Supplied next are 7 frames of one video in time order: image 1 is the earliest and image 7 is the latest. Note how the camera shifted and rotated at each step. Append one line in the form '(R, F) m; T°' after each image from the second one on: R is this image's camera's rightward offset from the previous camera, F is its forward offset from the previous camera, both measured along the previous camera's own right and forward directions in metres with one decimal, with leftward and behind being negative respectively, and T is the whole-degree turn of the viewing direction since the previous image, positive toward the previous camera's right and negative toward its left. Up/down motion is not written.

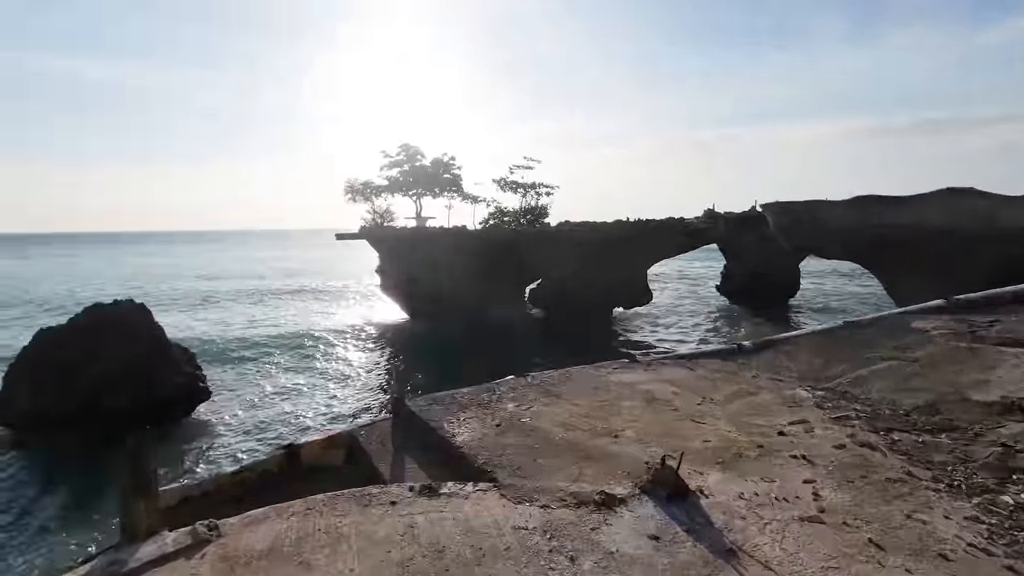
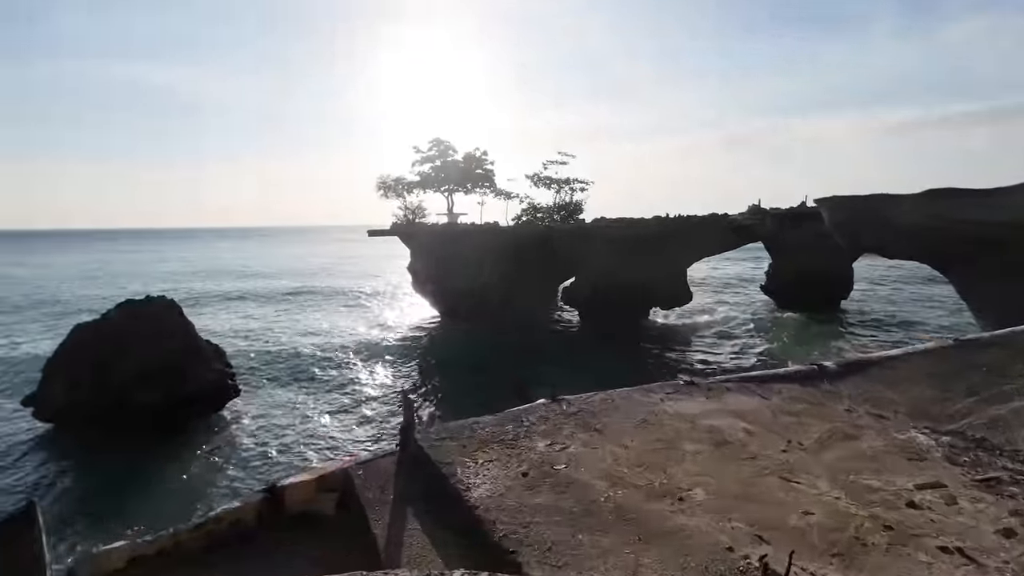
(0.0, +0.9) m; -4°
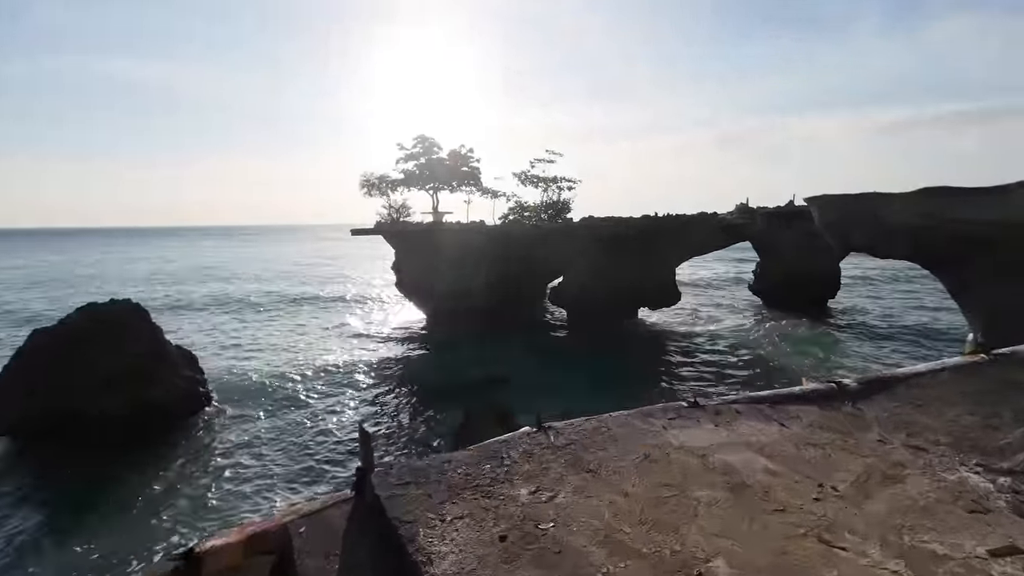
(+0.1, +0.7) m; +1°
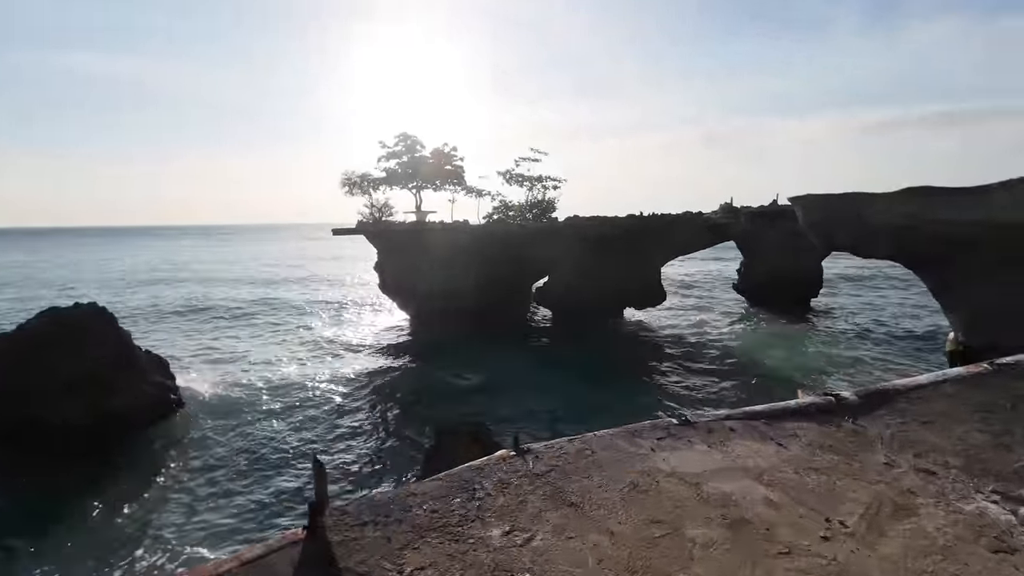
(+0.1, +0.4) m; +2°
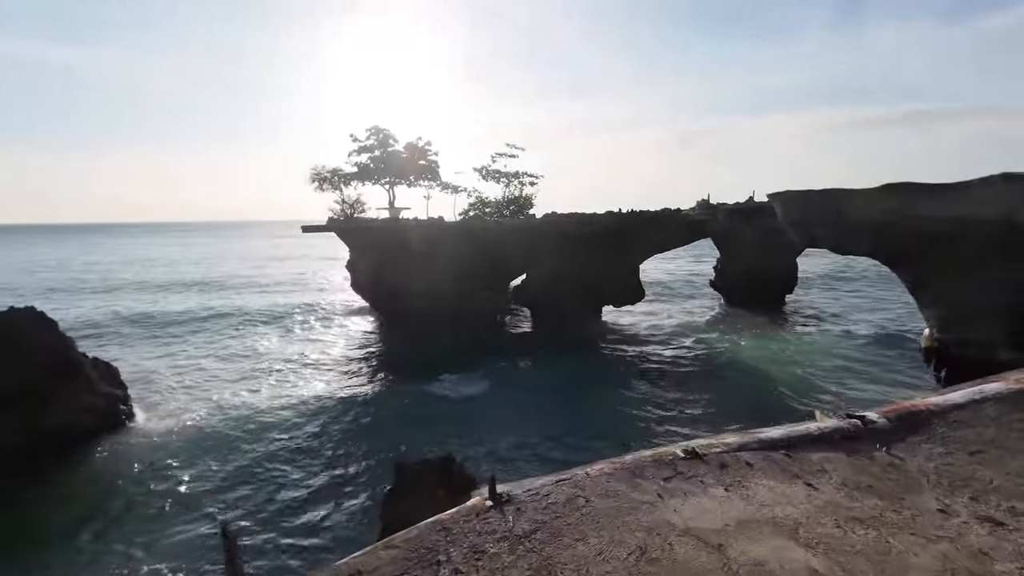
(0.0, +0.7) m; +3°
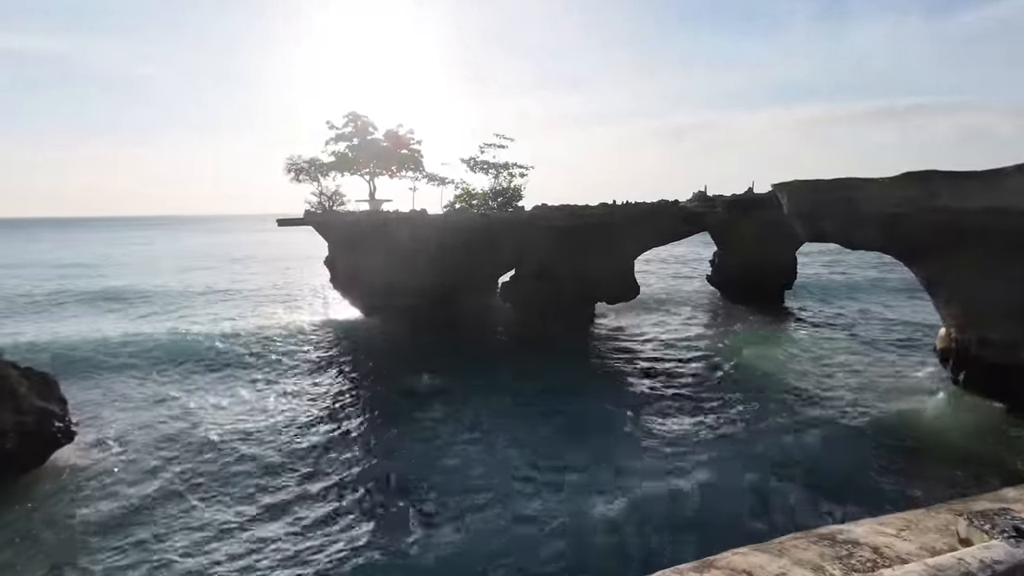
(+0.2, +1.6) m; +1°
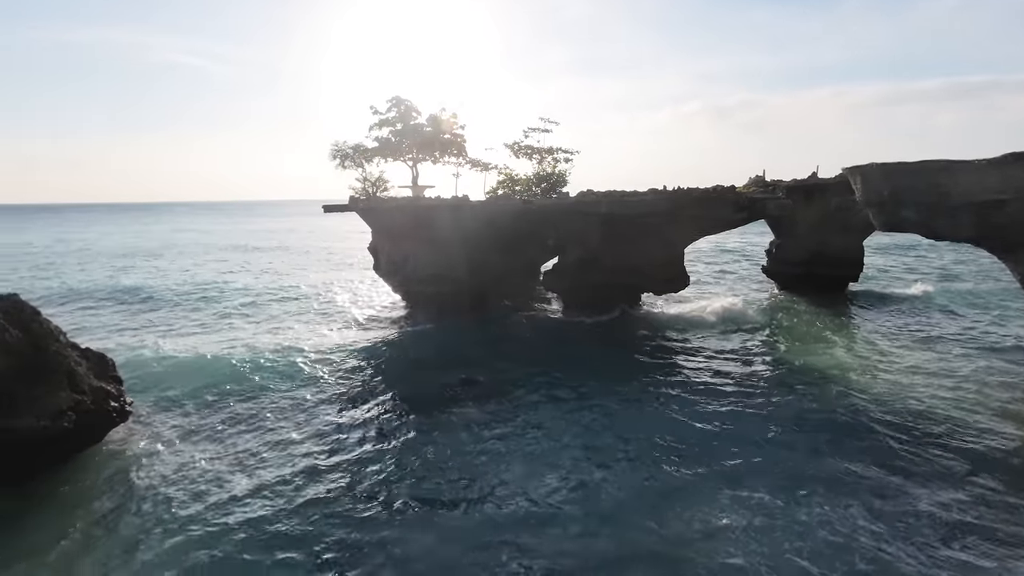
(0.0, +0.7) m; -5°
